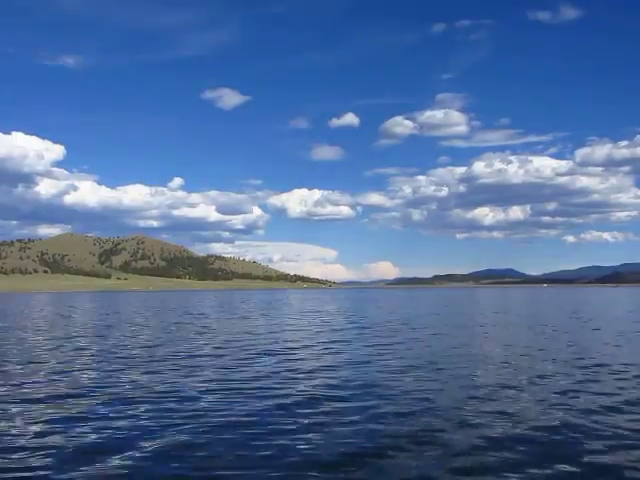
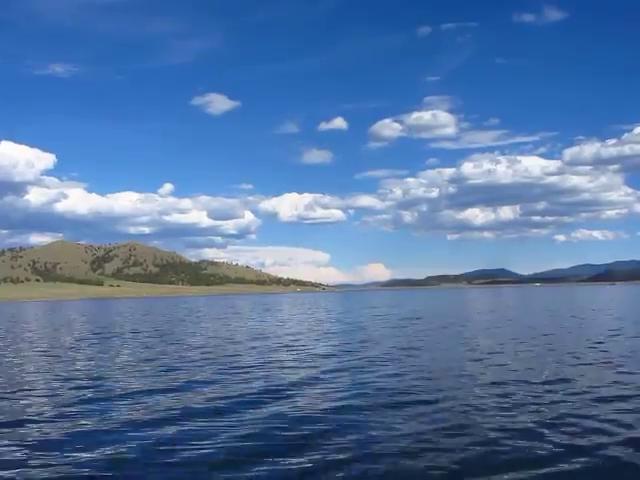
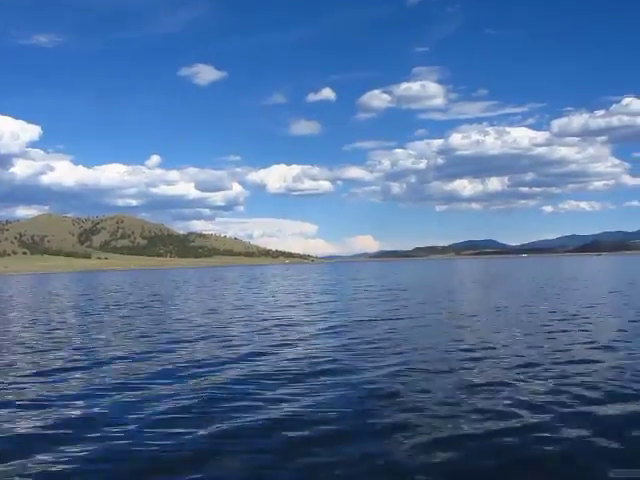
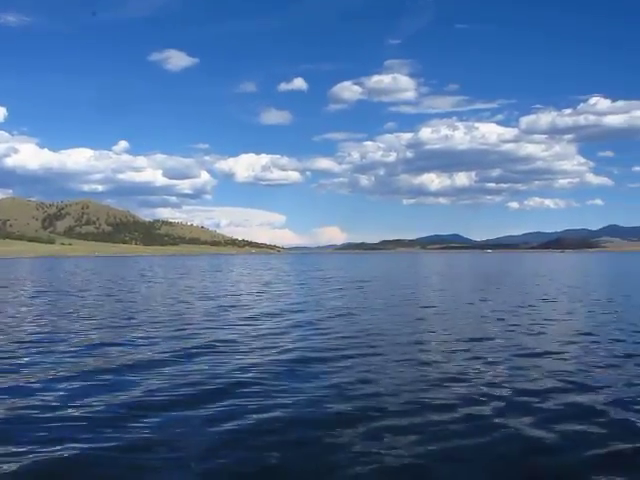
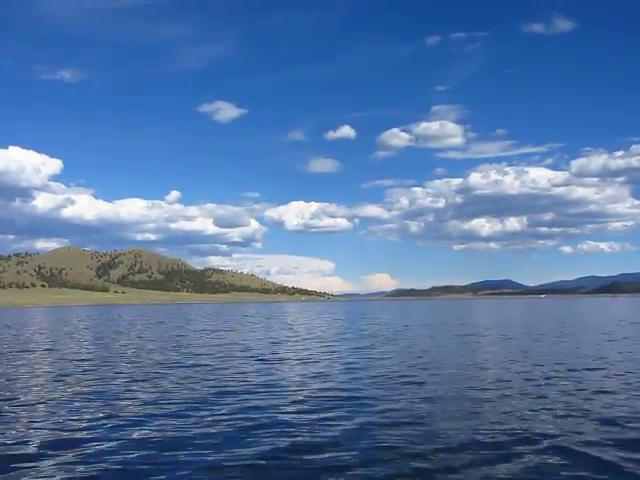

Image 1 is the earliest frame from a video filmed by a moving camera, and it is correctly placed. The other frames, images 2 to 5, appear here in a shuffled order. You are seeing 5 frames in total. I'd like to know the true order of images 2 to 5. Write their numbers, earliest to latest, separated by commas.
5, 2, 3, 4
